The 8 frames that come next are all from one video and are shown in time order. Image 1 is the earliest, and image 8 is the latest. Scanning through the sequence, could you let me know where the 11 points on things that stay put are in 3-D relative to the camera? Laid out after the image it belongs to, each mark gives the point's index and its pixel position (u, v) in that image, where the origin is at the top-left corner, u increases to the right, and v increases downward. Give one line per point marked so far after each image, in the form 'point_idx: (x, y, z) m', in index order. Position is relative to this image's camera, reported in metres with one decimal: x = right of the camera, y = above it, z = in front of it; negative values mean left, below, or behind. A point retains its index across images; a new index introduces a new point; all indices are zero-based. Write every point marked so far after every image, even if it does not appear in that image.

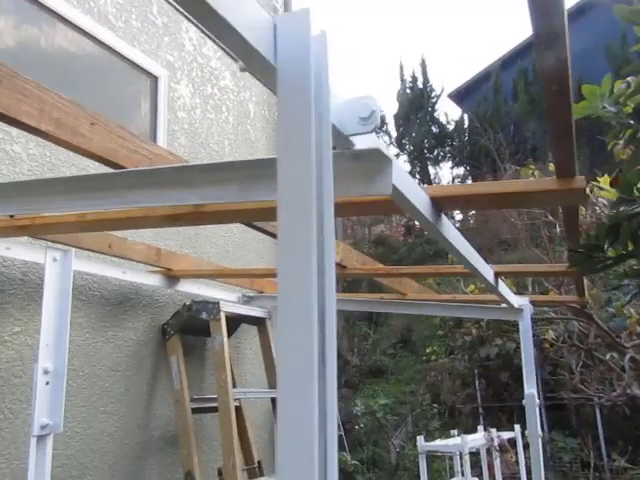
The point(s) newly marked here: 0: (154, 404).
0: (-1.1, -1.0, +3.9) m
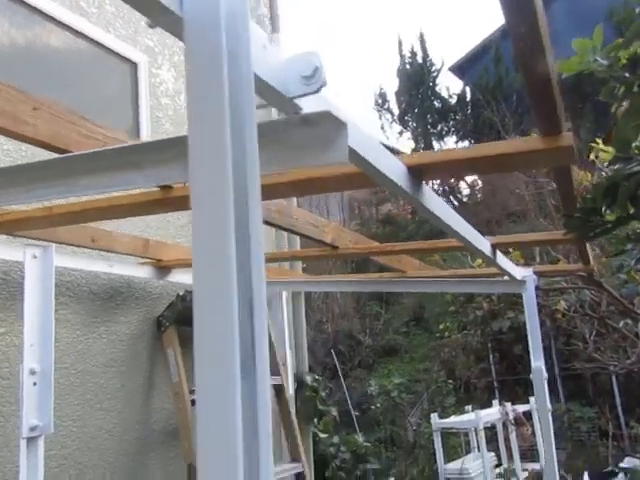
0: (-1.0, -1.0, +3.8) m
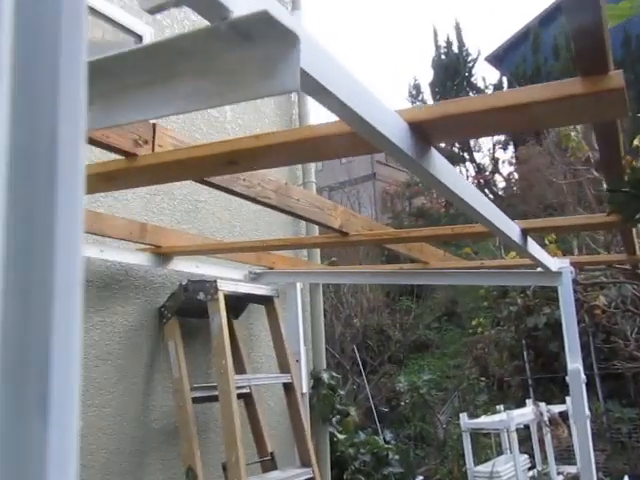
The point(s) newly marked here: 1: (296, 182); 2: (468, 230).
0: (-1.0, -0.9, +3.5) m
1: (-0.2, +0.5, +5.4) m
2: (+0.6, 0.0, +2.6) m
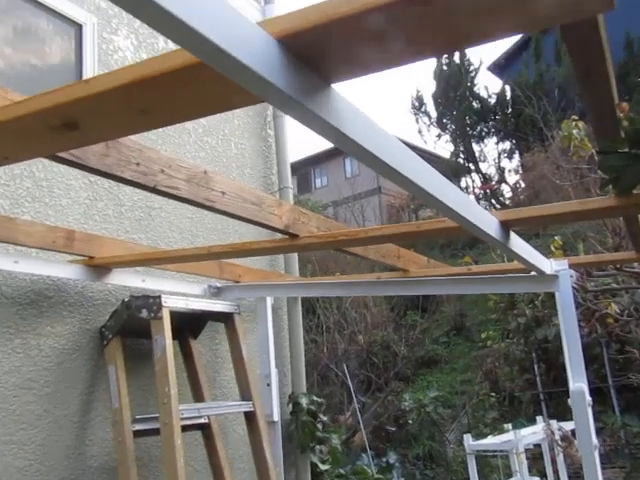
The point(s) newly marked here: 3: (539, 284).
0: (-1.2, -0.9, +3.1) m
1: (-0.4, +0.4, +4.9) m
2: (+0.4, +0.1, +2.1) m
3: (+1.1, -0.2, +3.1) m
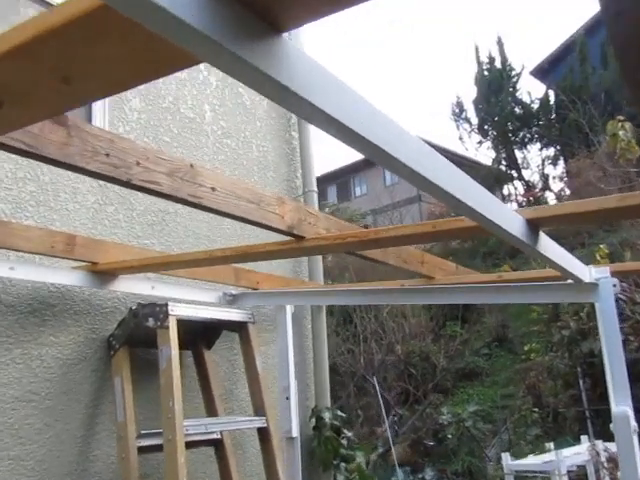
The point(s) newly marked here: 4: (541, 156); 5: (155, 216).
0: (-1.1, -1.0, +2.9) m
1: (-0.2, +0.4, +4.8) m
2: (+0.4, 0.0, +1.9) m
3: (+1.2, -0.2, +2.8) m
4: (+4.0, +1.5, +11.0) m
5: (-0.9, +0.1, +3.5) m
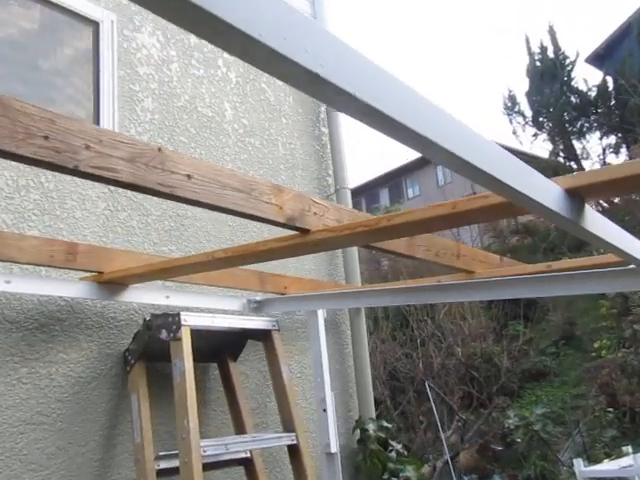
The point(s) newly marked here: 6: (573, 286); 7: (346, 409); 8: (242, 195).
0: (-0.9, -1.0, +2.7) m
1: (0.0, +0.4, +4.5) m
2: (+0.4, +0.1, +1.6) m
3: (+1.3, -0.2, +2.4) m
4: (+4.7, +1.7, +10.3) m
5: (-0.8, +0.1, +3.3) m
6: (+1.0, -0.2, +2.5) m
7: (+0.2, -1.1, +4.0) m
8: (-0.2, +0.1, +1.7) m
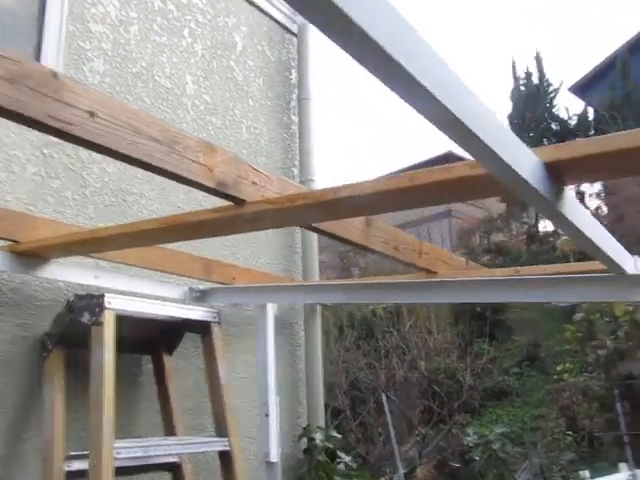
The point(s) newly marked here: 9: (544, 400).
0: (-1.2, -0.9, +2.4) m
1: (-0.2, +0.4, +4.2) m
2: (+0.3, +0.1, +1.3) m
3: (+1.1, -0.2, +2.2) m
4: (+4.3, +1.3, +10.3) m
5: (-1.0, +0.2, +3.0) m
6: (+0.8, -0.2, +2.2) m
7: (-0.2, -1.1, +3.8) m
8: (-0.4, +0.2, +1.4) m
9: (+3.0, -2.2, +8.3) m
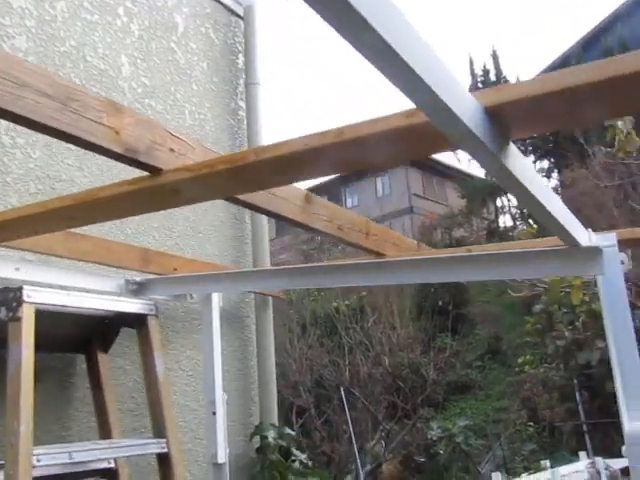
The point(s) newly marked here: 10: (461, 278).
0: (-1.4, -0.8, +2.2) m
1: (-0.5, +0.5, +4.0) m
2: (+0.1, +0.2, +1.2) m
3: (+0.9, -0.1, +2.1) m
4: (+3.6, +1.5, +10.3) m
5: (-1.3, +0.3, +2.8) m
6: (+0.6, -0.1, +2.1) m
7: (-0.4, -1.0, +3.6) m
8: (-0.5, +0.3, +1.2) m
9: (+2.5, -2.0, +8.3) m
10: (+0.5, -0.1, +2.2) m
